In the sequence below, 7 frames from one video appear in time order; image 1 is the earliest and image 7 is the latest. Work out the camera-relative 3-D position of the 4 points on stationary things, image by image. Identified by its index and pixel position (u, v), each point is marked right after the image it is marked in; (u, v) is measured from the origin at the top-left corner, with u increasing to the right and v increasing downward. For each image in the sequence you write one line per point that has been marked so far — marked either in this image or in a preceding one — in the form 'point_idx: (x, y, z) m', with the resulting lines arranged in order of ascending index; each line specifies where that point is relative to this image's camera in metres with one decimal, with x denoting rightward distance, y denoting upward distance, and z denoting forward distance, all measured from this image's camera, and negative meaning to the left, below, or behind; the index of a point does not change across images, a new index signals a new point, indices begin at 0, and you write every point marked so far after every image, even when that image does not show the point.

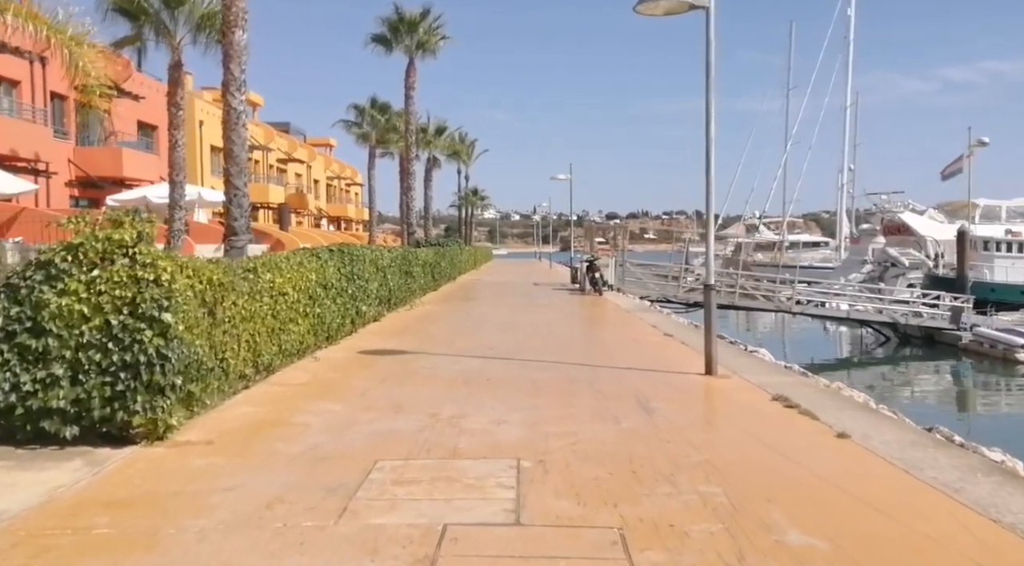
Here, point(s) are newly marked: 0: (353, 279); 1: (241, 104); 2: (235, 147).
0: (-2.8, +0.1, +14.4) m
1: (-5.8, +3.9, +17.6) m
2: (-5.9, +2.9, +17.5) m
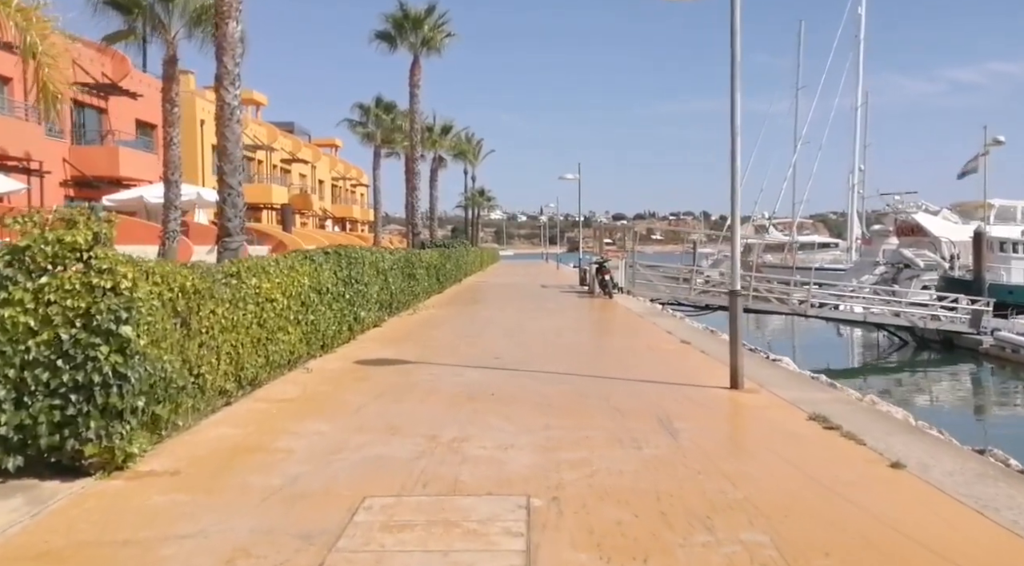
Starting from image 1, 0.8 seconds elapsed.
0: (-2.6, 0.0, +13.6) m
1: (-5.6, +3.8, +16.8) m
2: (-5.7, +2.8, +16.7) m
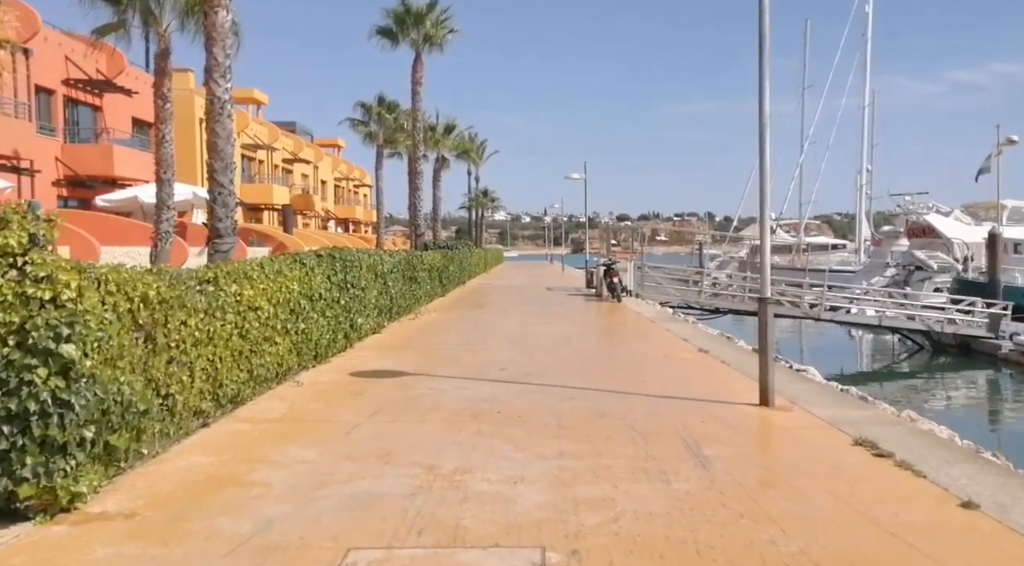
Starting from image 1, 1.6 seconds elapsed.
0: (-2.5, -0.1, +12.7) m
1: (-5.5, +3.7, +15.9) m
2: (-5.6, +2.7, +15.8) m
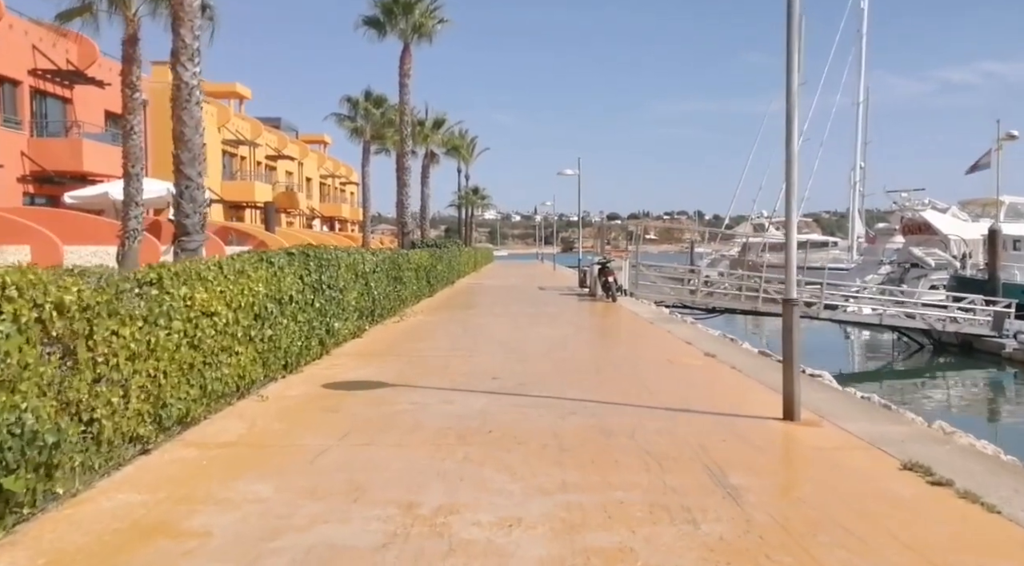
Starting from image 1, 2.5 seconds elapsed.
0: (-2.7, -0.1, +11.6) m
1: (-5.7, +3.7, +14.8) m
2: (-5.8, +2.7, +14.7) m
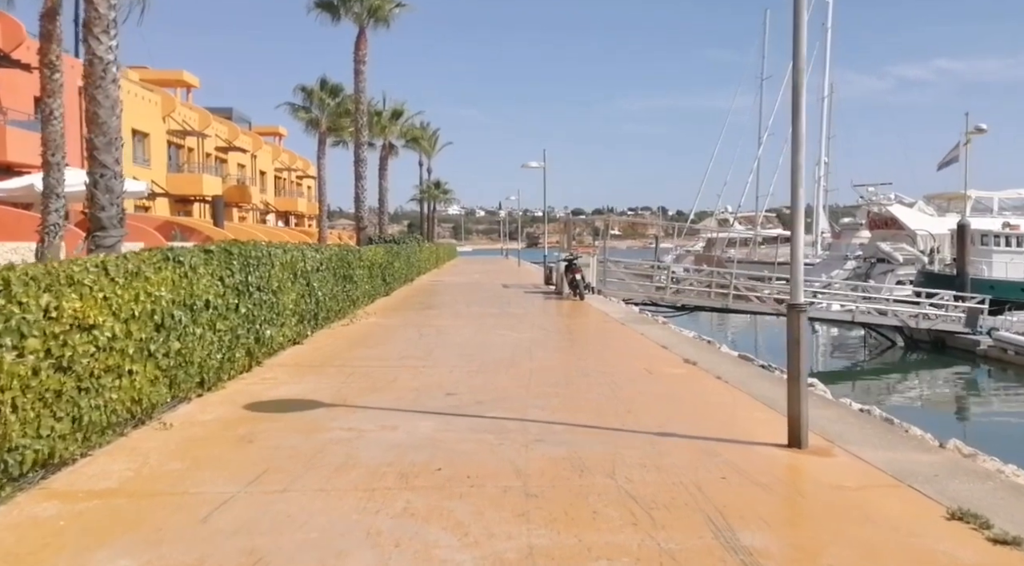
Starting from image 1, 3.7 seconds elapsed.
0: (-3.2, -0.1, +10.0) m
1: (-6.4, +3.7, +13.1) m
2: (-6.5, +2.7, +13.0) m
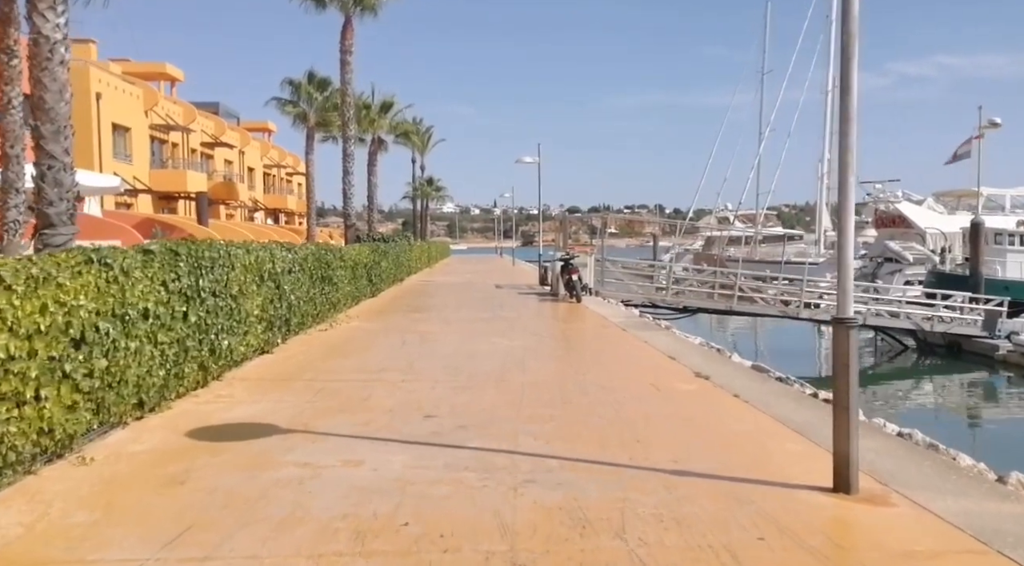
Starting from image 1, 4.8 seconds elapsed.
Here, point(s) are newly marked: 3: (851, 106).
0: (-3.3, -0.2, +8.8) m
1: (-6.5, +3.6, +11.8) m
2: (-6.6, +2.6, +11.7) m
3: (+2.3, +1.2, +5.8) m
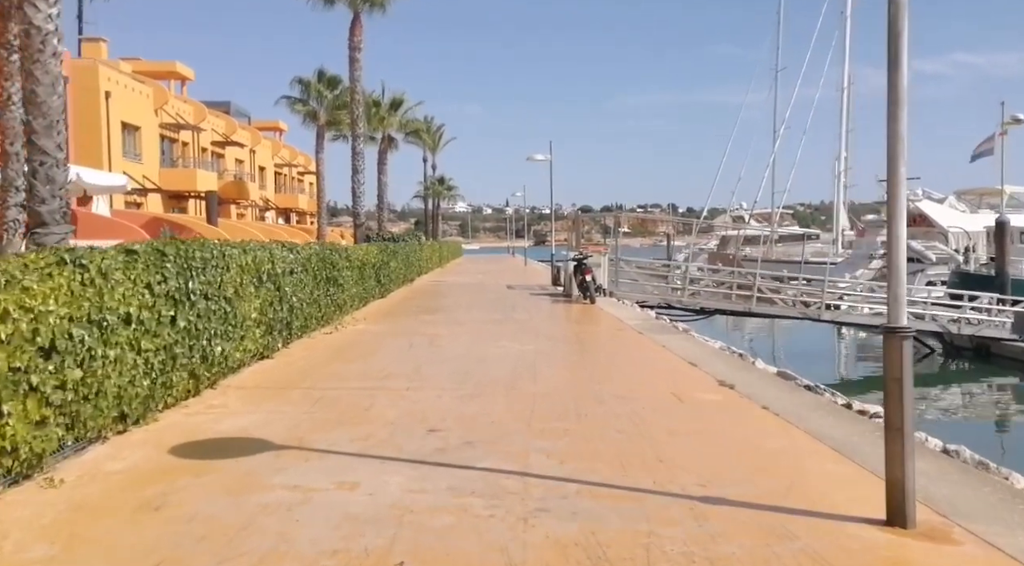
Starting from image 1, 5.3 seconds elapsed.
0: (-3.2, -0.2, +8.2) m
1: (-6.3, +3.6, +11.3) m
2: (-6.4, +2.6, +11.2) m
3: (+2.4, +1.2, +5.1) m
